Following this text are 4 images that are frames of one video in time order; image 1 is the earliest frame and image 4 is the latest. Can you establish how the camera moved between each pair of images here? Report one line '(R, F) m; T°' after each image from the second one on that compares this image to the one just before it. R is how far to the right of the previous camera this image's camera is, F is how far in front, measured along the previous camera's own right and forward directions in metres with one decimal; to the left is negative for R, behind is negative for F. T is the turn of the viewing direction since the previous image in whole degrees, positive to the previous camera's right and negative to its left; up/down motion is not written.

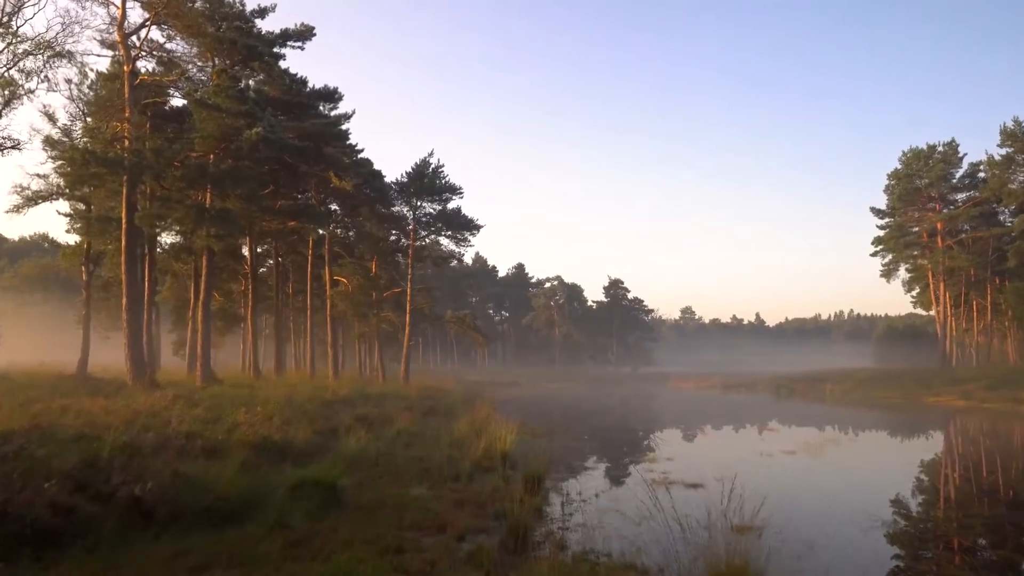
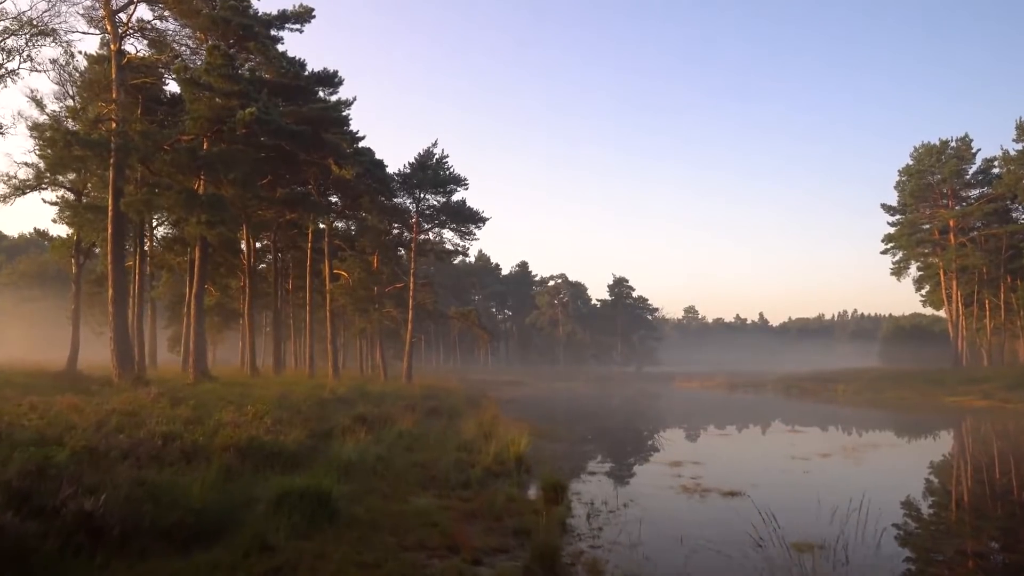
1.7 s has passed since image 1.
(-0.2, +1.3) m; 0°
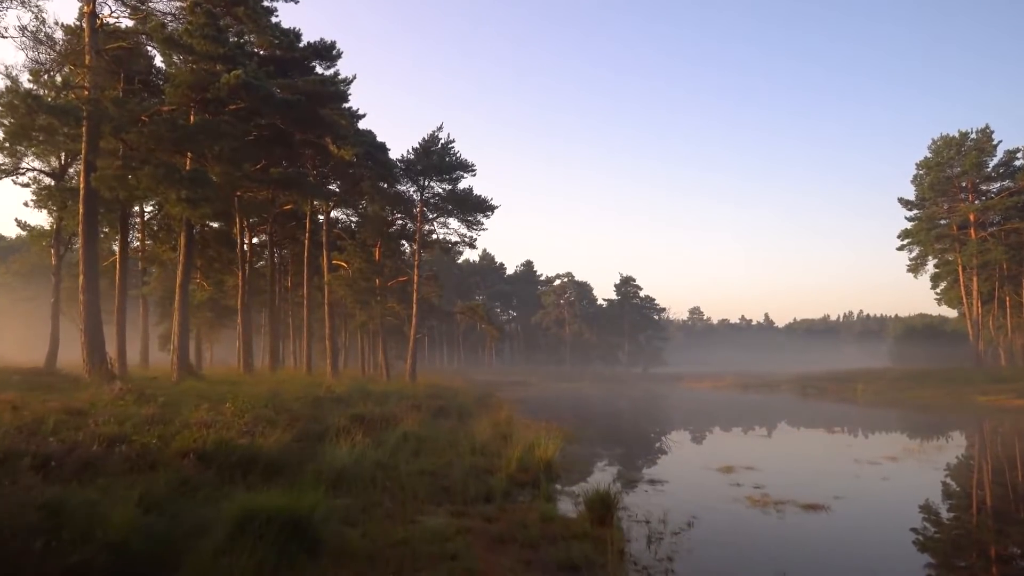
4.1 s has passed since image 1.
(-0.4, +2.1) m; 0°
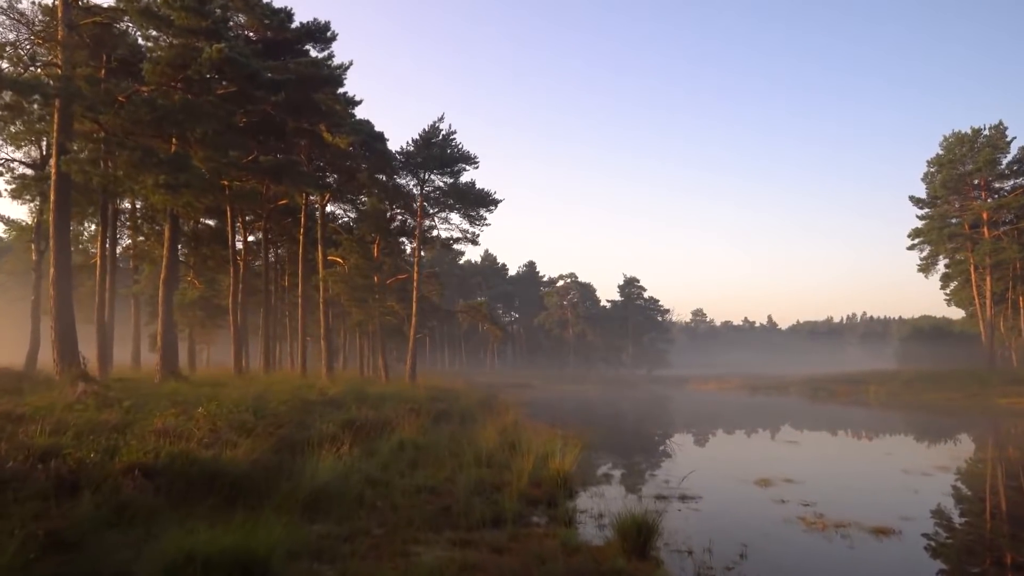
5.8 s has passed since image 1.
(-0.1, +1.4) m; 0°
